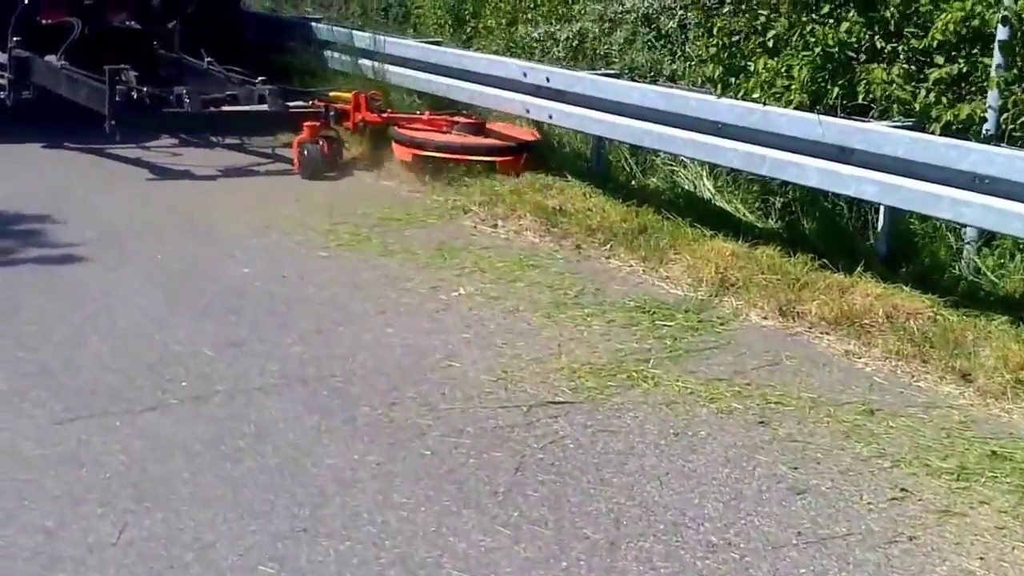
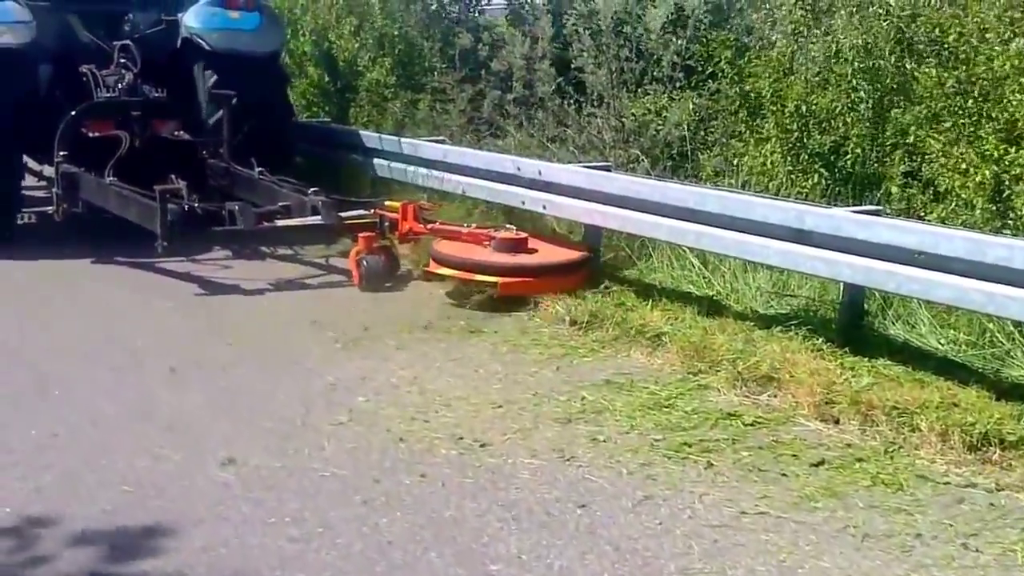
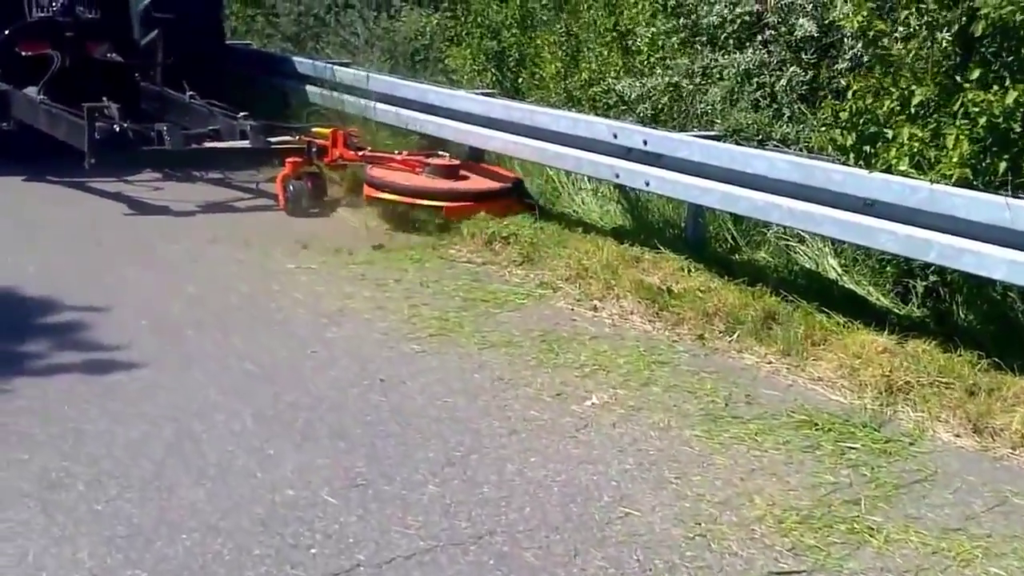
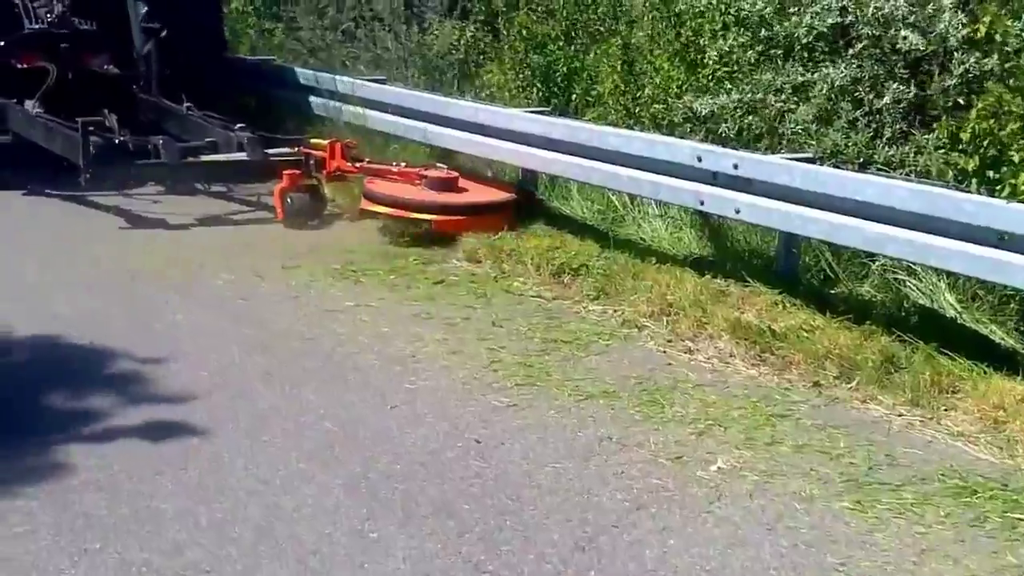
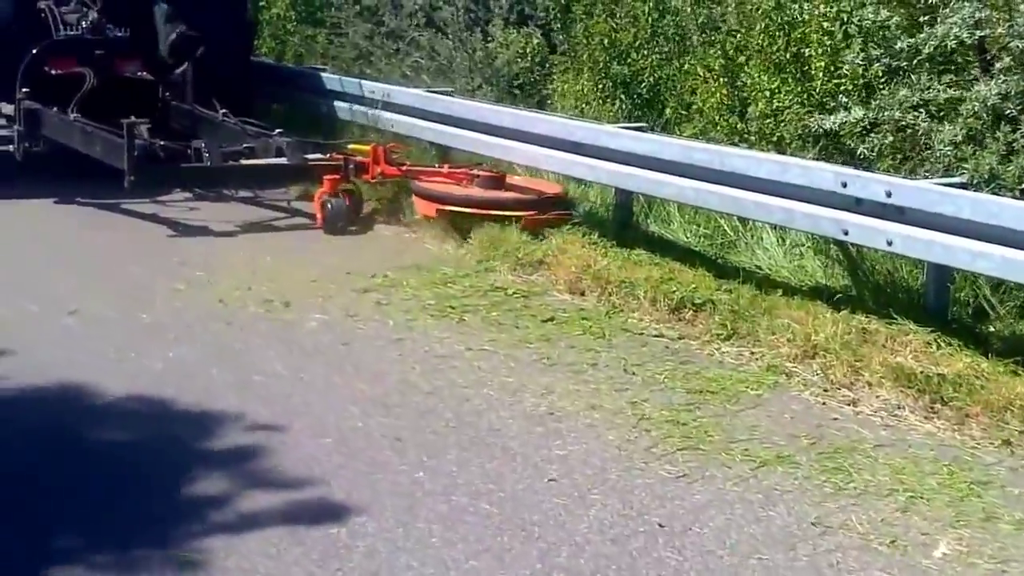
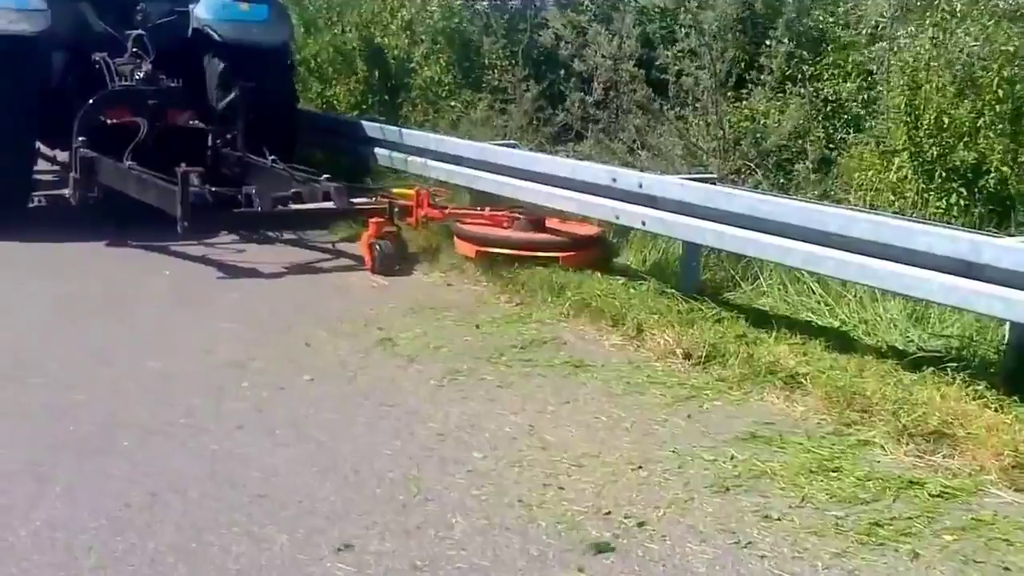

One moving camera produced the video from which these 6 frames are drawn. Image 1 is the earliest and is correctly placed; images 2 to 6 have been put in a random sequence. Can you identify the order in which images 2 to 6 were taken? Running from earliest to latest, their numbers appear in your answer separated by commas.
3, 4, 5, 2, 6
